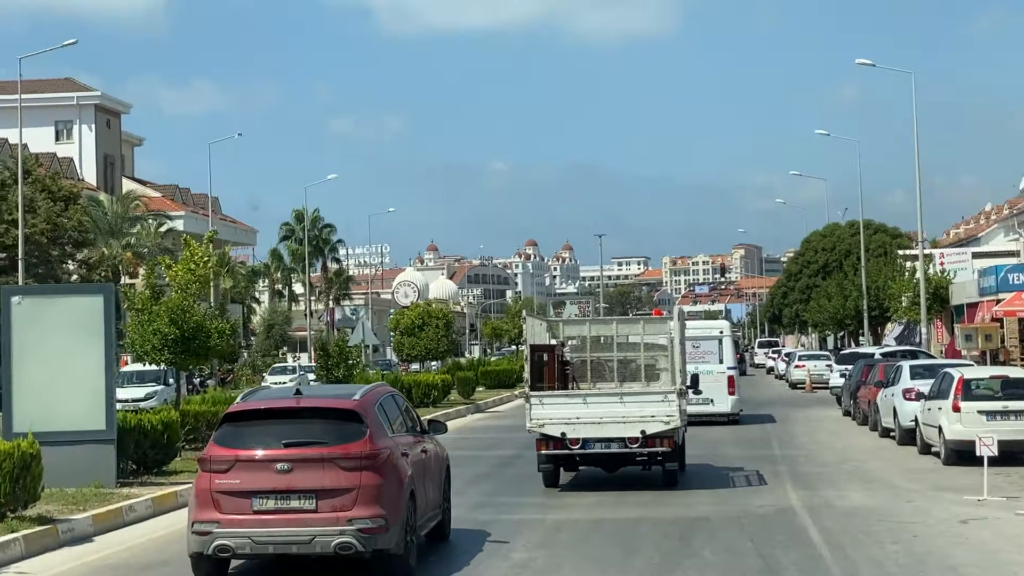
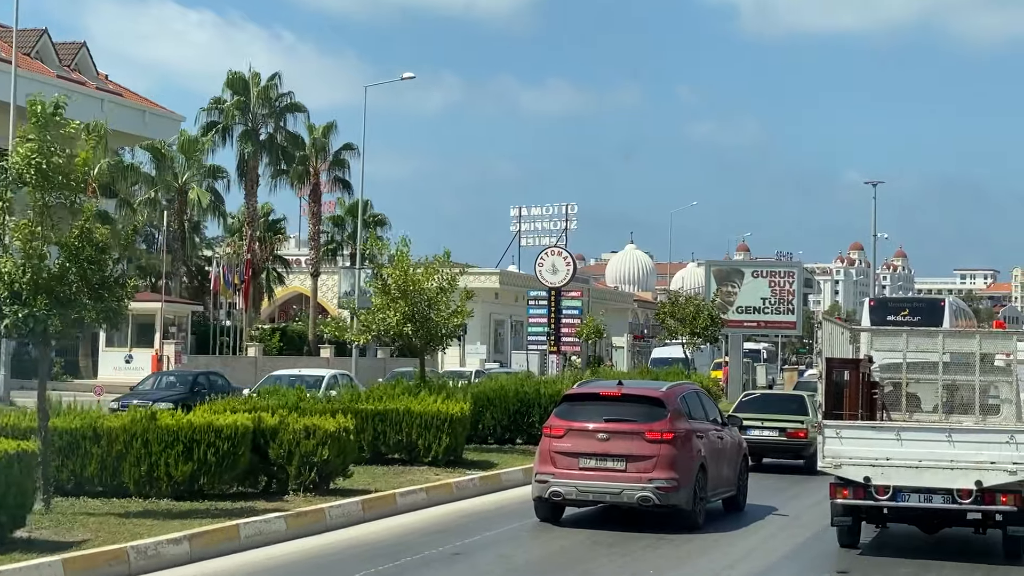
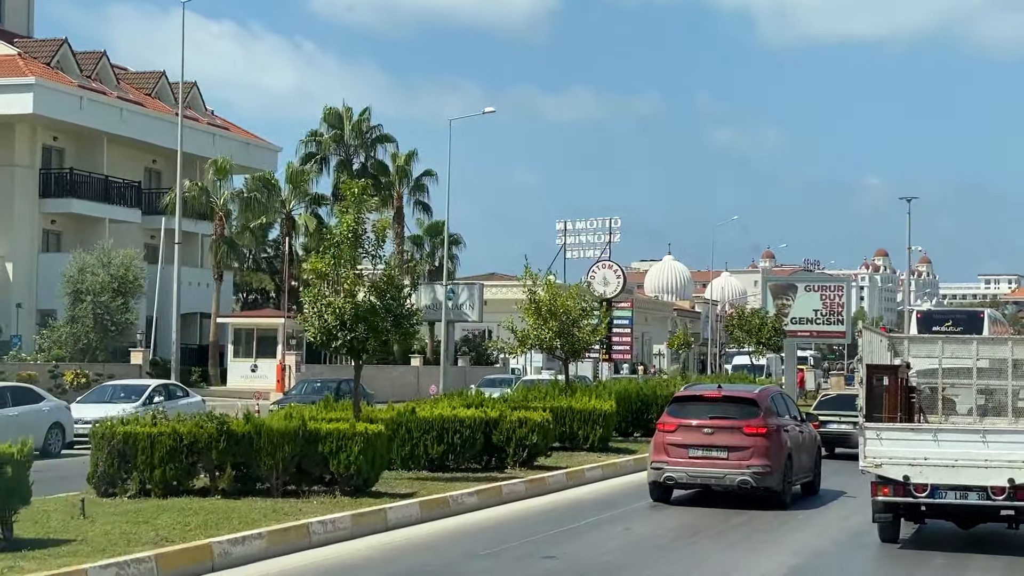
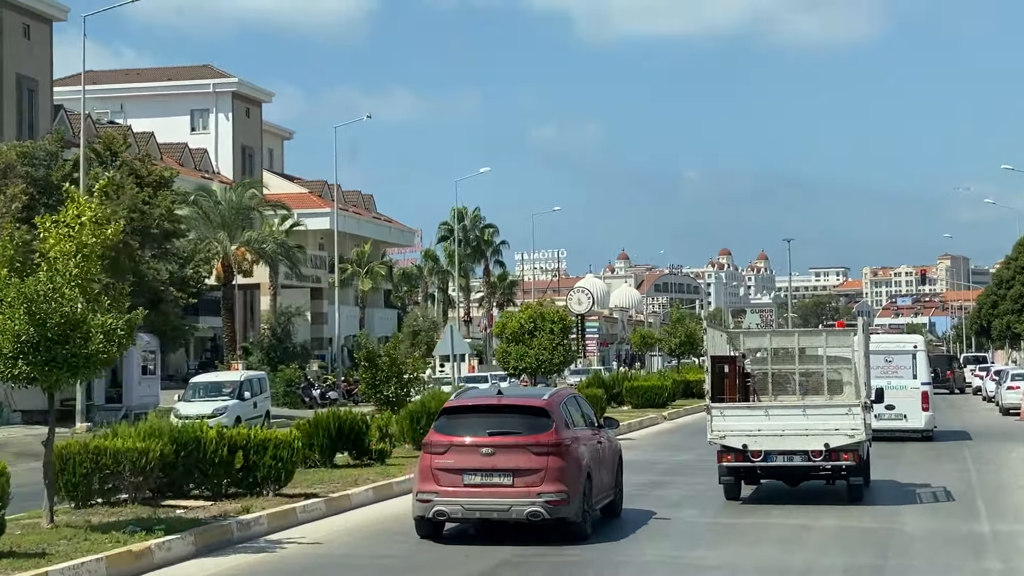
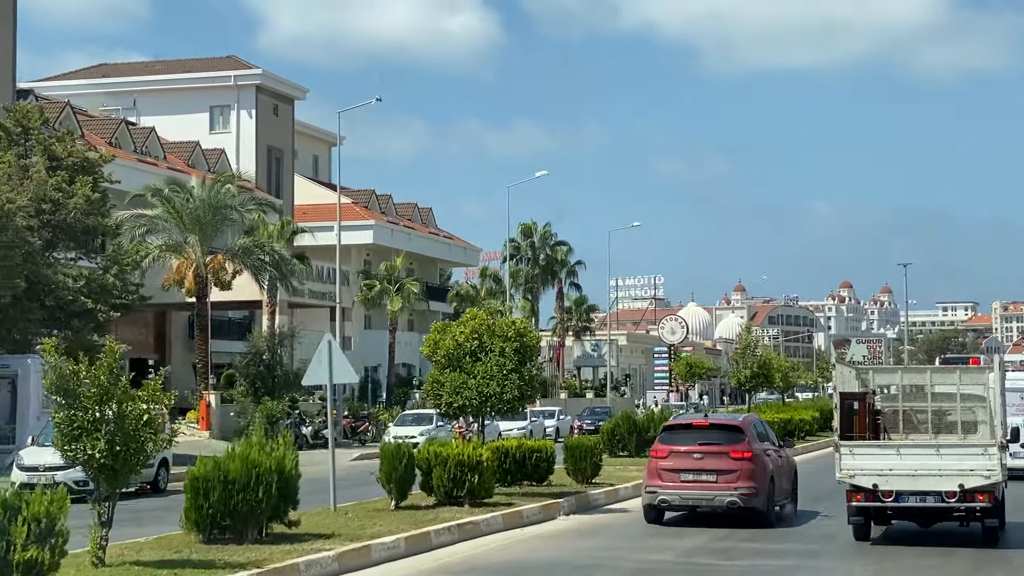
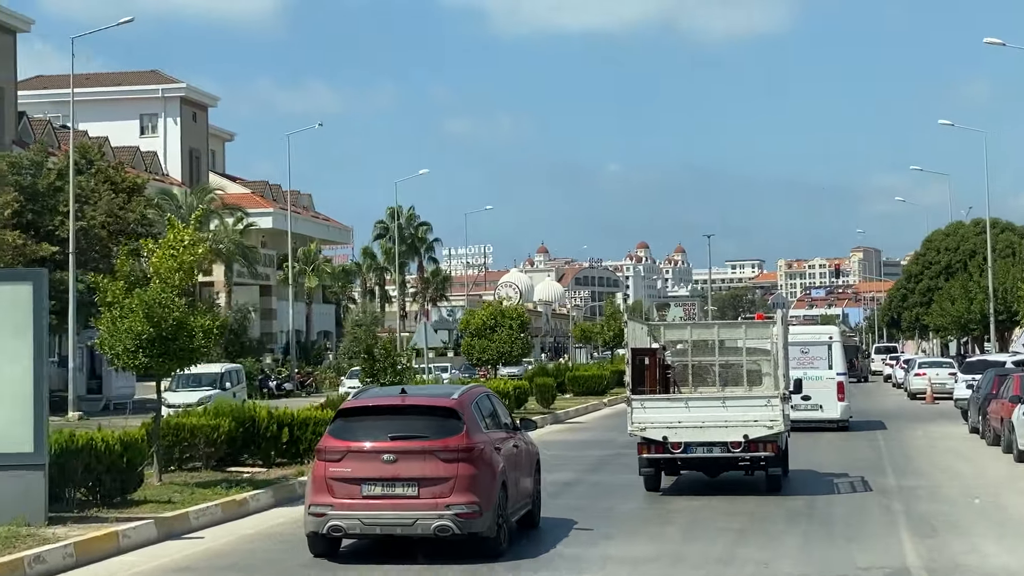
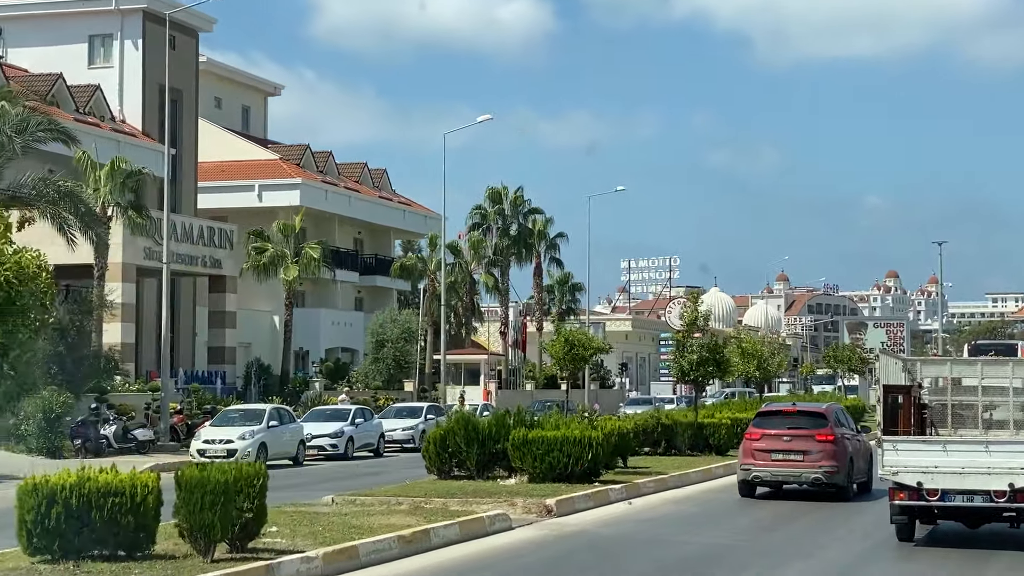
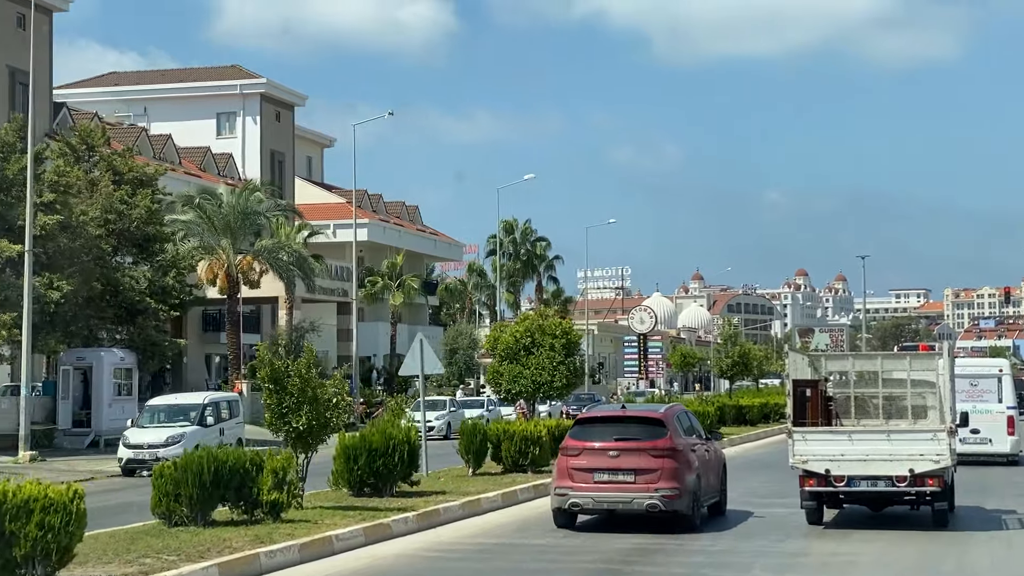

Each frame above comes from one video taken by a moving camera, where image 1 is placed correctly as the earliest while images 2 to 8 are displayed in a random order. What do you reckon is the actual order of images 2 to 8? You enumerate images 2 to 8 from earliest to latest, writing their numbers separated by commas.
6, 4, 8, 5, 7, 3, 2
